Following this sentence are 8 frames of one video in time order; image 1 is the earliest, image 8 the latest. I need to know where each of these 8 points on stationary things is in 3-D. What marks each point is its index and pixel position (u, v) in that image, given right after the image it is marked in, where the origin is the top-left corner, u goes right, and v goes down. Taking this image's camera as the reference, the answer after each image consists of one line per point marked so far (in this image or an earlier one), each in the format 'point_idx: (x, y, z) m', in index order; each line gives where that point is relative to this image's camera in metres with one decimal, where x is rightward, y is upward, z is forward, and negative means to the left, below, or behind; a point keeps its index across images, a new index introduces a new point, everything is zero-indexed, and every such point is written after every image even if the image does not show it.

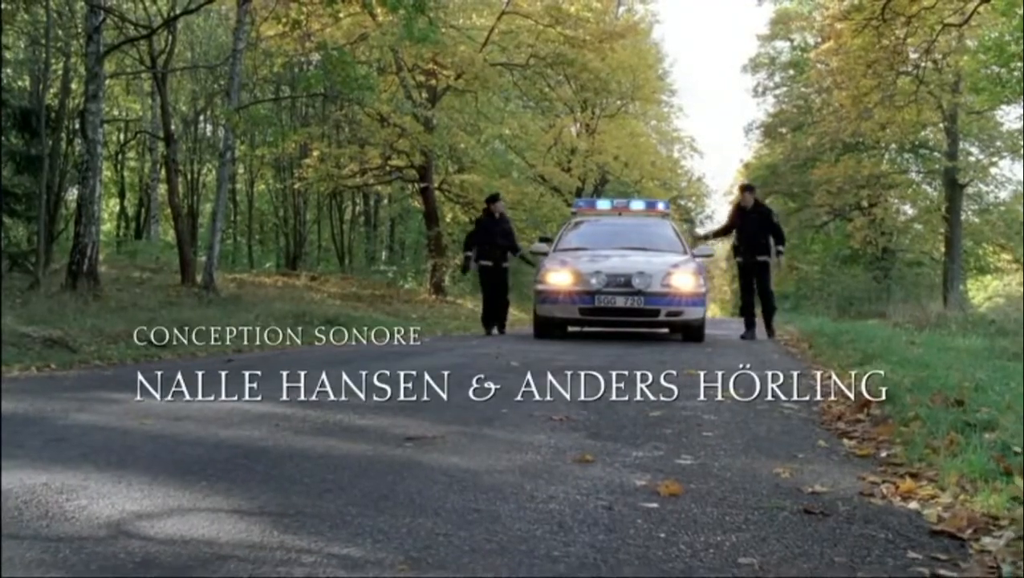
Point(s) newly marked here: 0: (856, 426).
0: (+2.2, -0.9, +6.8) m
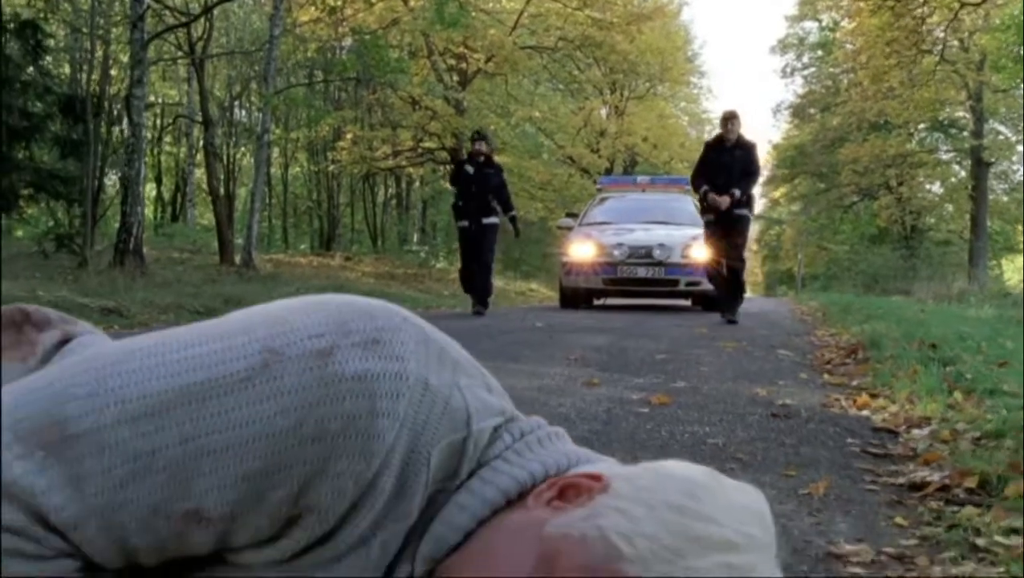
0: (+2.3, -0.5, +7.6) m
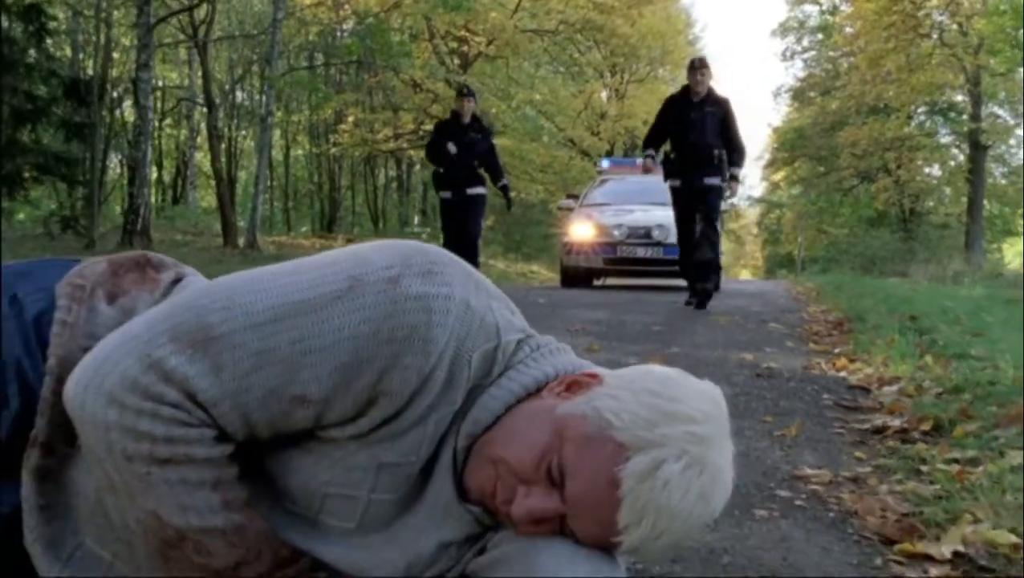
0: (+2.4, -0.4, +8.1) m
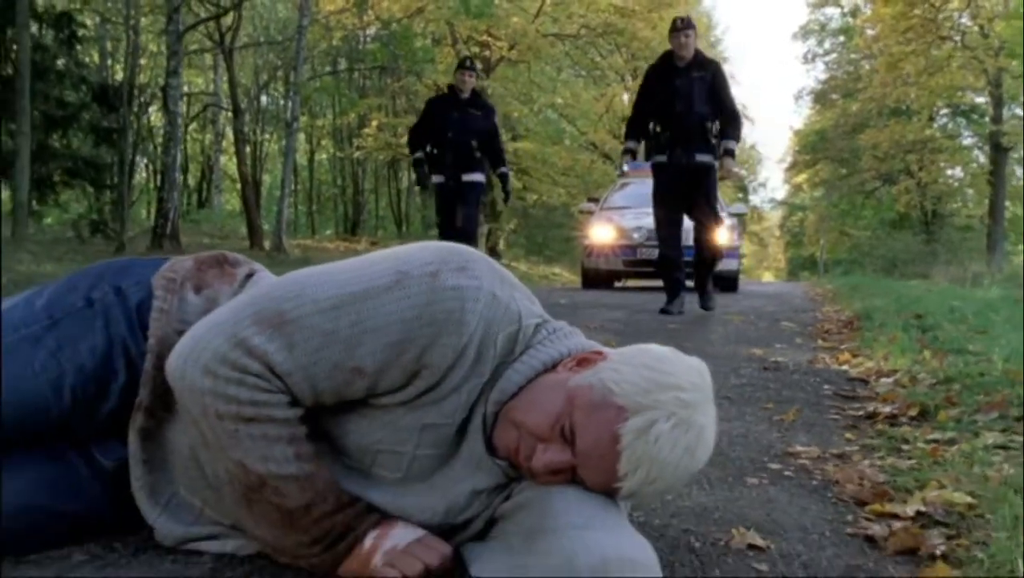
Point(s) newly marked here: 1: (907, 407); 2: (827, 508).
0: (+2.5, -0.4, +8.4) m
1: (+1.7, -0.5, +4.6) m
2: (+0.9, -0.6, +2.9) m
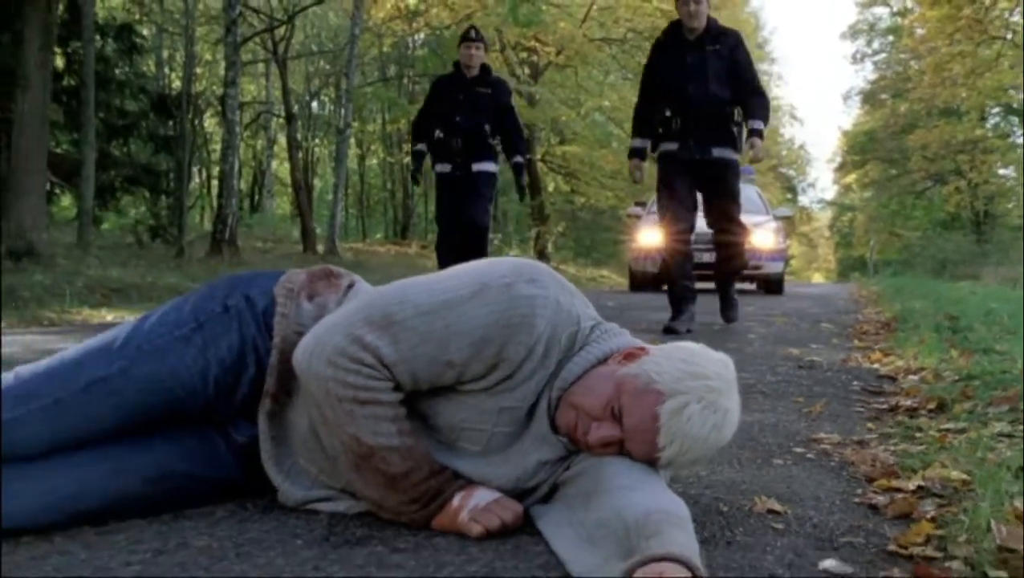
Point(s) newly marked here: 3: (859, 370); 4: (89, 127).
0: (+3.0, -0.4, +8.8) m
1: (+2.0, -0.5, +5.0) m
2: (+1.0, -0.6, +3.4) m
3: (+2.1, -0.5, +6.4) m
4: (-6.7, +2.6, +16.6) m
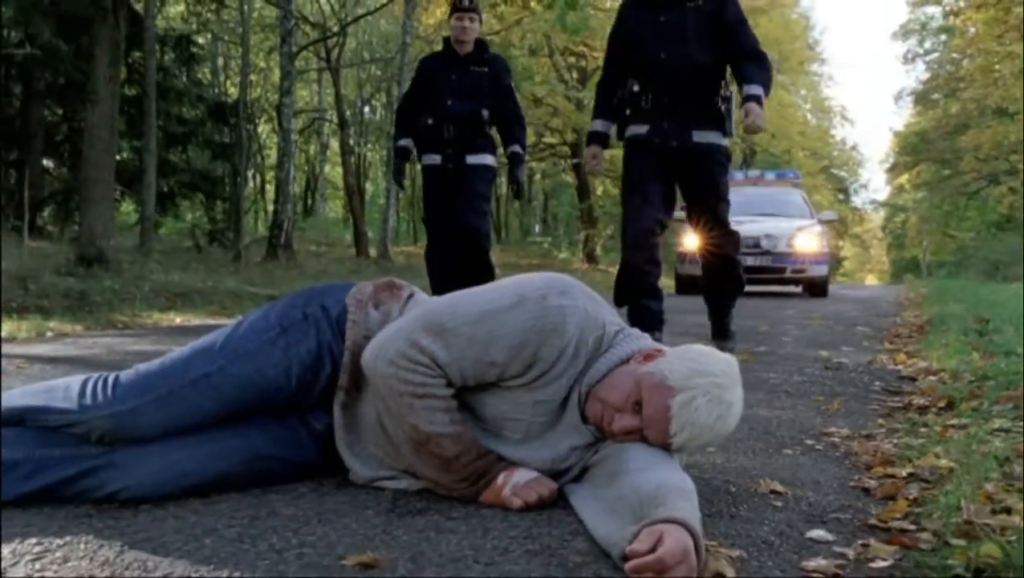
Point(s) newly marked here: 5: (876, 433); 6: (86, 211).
0: (+3.4, -0.4, +9.2) m
1: (+2.2, -0.6, +5.4) m
2: (+1.2, -0.6, +3.8) m
3: (+2.4, -0.5, +6.8) m
4: (-5.9, +2.5, +17.4) m
5: (+1.6, -0.6, +4.6) m
6: (-5.5, +1.0, +13.8) m
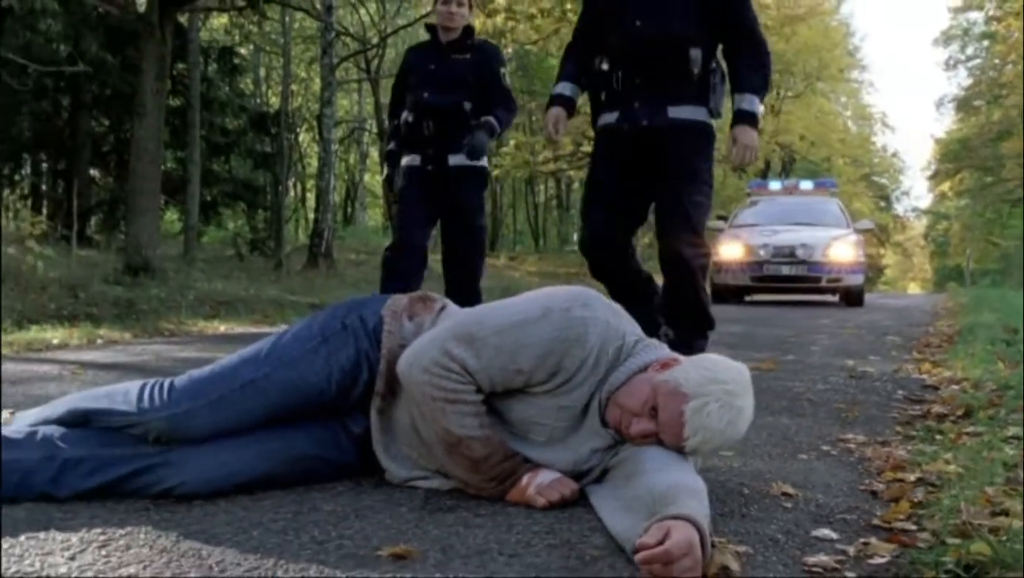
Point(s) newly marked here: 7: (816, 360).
0: (+3.7, -0.5, +9.3) m
1: (+2.3, -0.6, +5.6) m
2: (+1.3, -0.7, +4.0) m
3: (+2.6, -0.6, +6.9) m
4: (-5.3, +2.4, +17.8) m
5: (+1.7, -0.7, +4.8) m
6: (-5.0, +0.9, +14.2) m
7: (+2.3, -0.5, +8.0) m
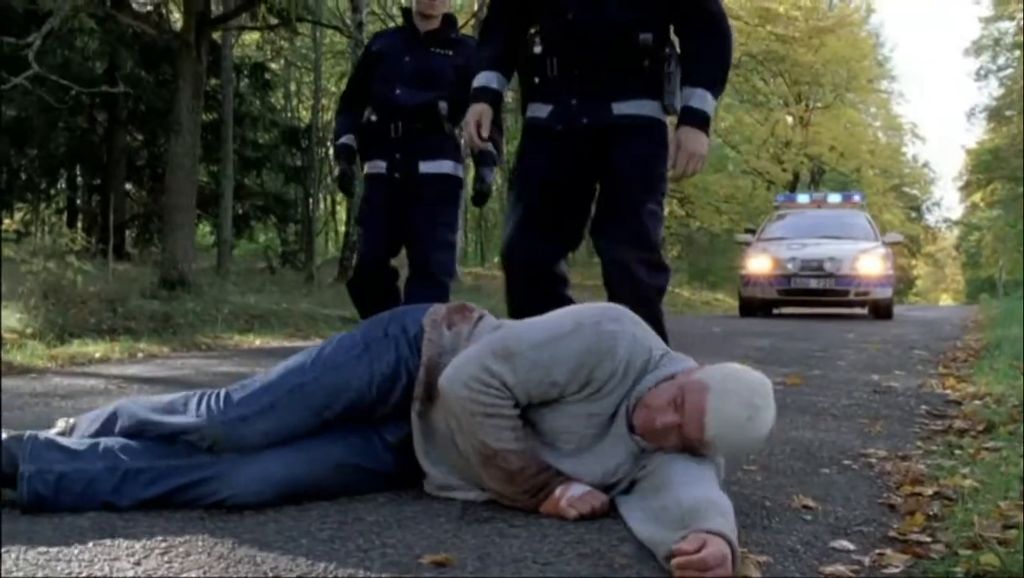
0: (+3.9, -0.6, +9.4) m
1: (+2.5, -0.7, +5.7) m
2: (+1.4, -0.8, +4.2) m
3: (+2.8, -0.7, +7.1) m
4: (-4.8, +2.1, +18.2) m
5: (+1.9, -0.8, +5.0) m
6: (-4.6, +0.7, +14.5) m
7: (+2.5, -0.7, +8.1) m
